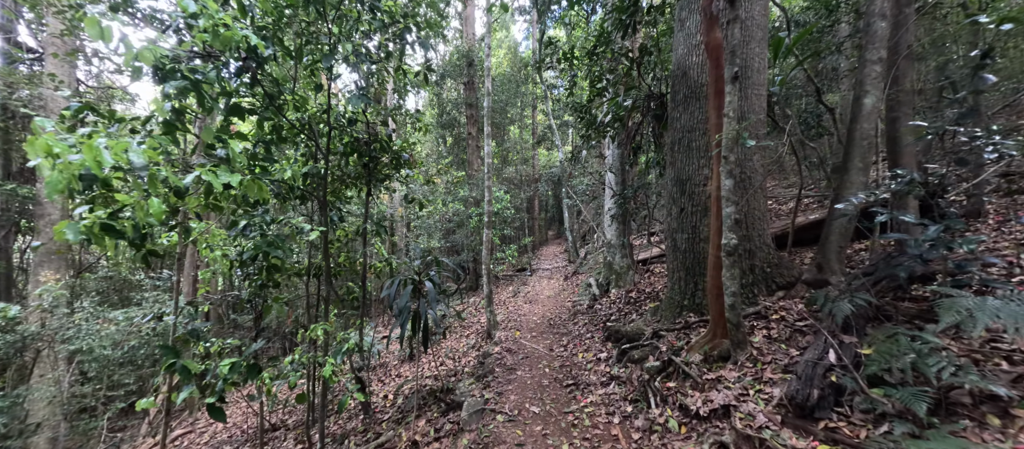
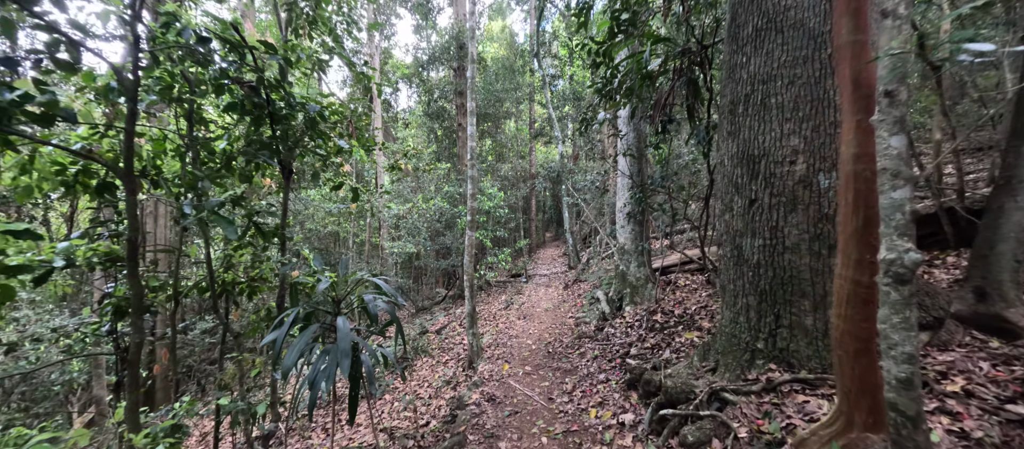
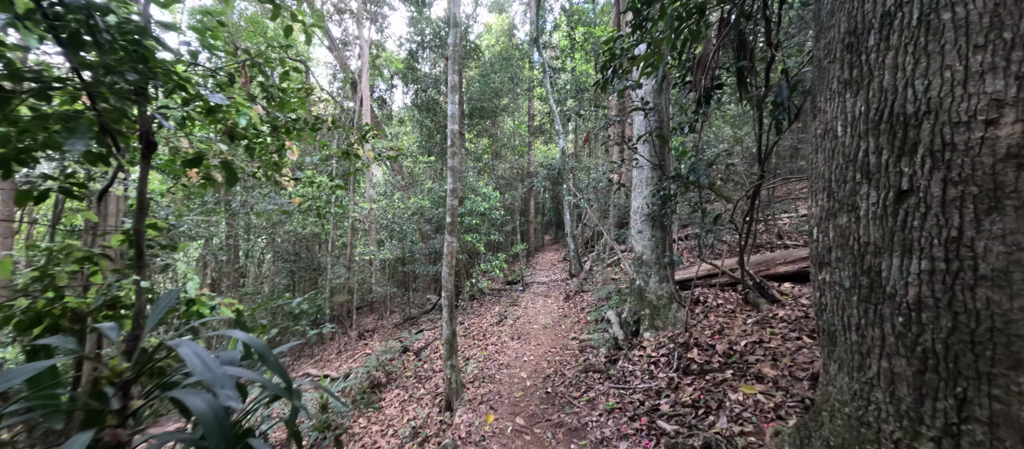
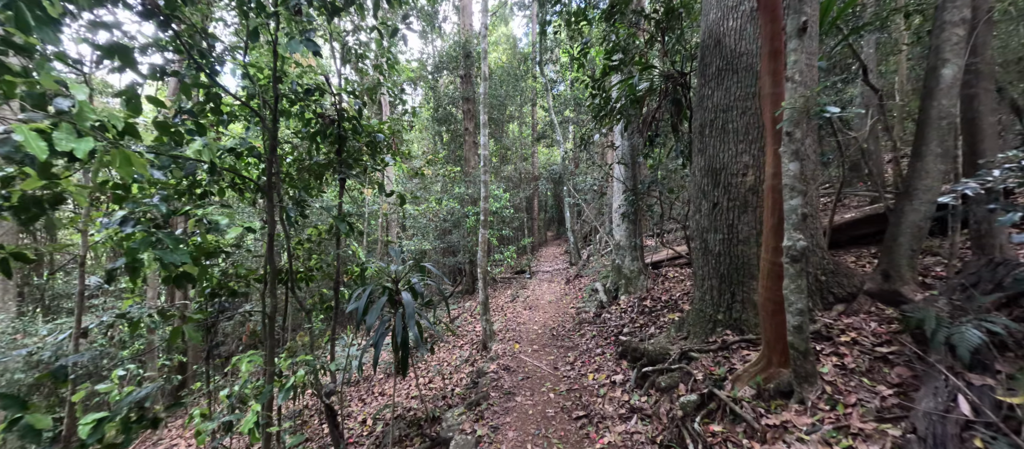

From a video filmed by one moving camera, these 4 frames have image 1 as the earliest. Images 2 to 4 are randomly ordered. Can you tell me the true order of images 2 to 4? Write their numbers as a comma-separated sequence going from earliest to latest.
4, 2, 3
